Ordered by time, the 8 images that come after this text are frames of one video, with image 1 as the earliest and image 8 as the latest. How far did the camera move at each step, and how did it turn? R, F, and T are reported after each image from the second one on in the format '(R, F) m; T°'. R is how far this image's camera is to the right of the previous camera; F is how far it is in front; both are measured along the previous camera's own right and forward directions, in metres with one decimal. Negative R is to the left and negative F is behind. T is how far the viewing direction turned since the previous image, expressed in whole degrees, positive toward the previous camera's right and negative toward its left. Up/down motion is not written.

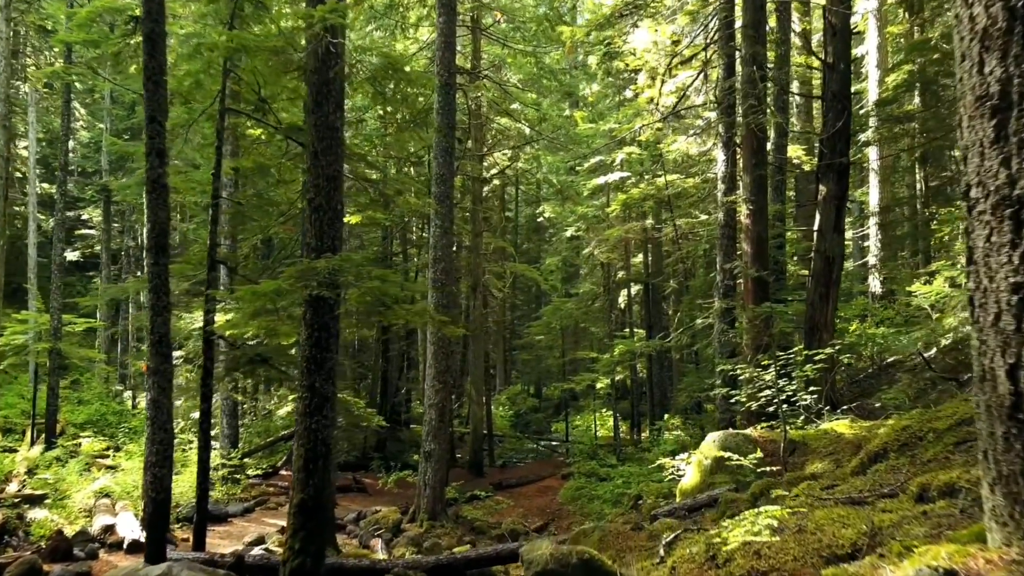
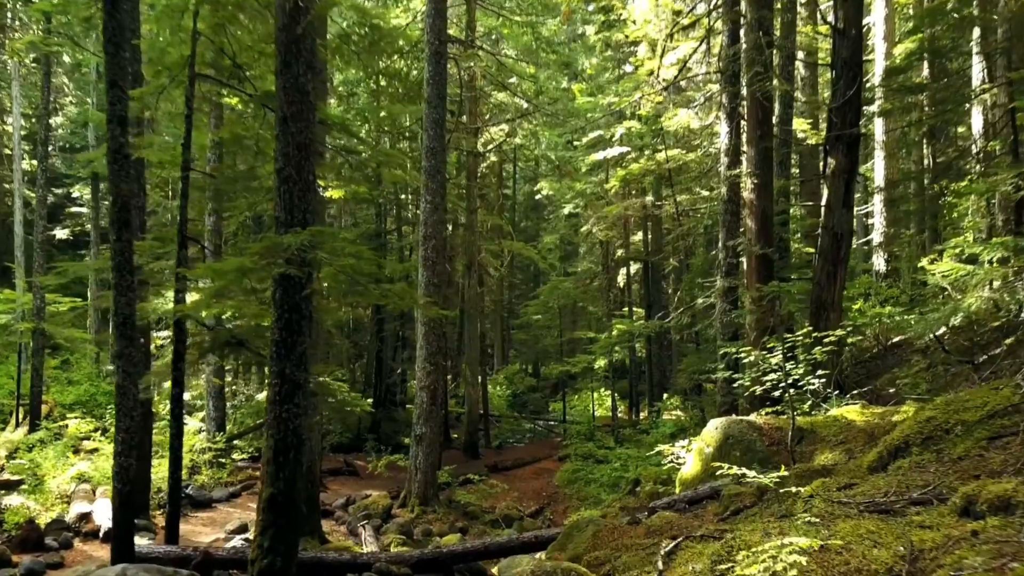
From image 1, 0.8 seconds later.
(+0.1, +0.5) m; 0°
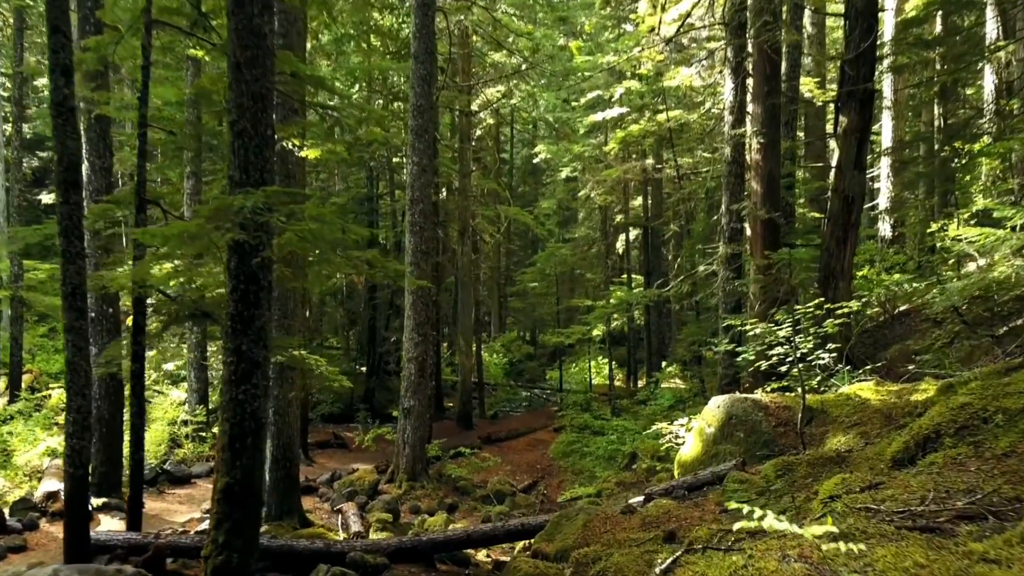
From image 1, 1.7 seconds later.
(+0.1, +0.6) m; 0°
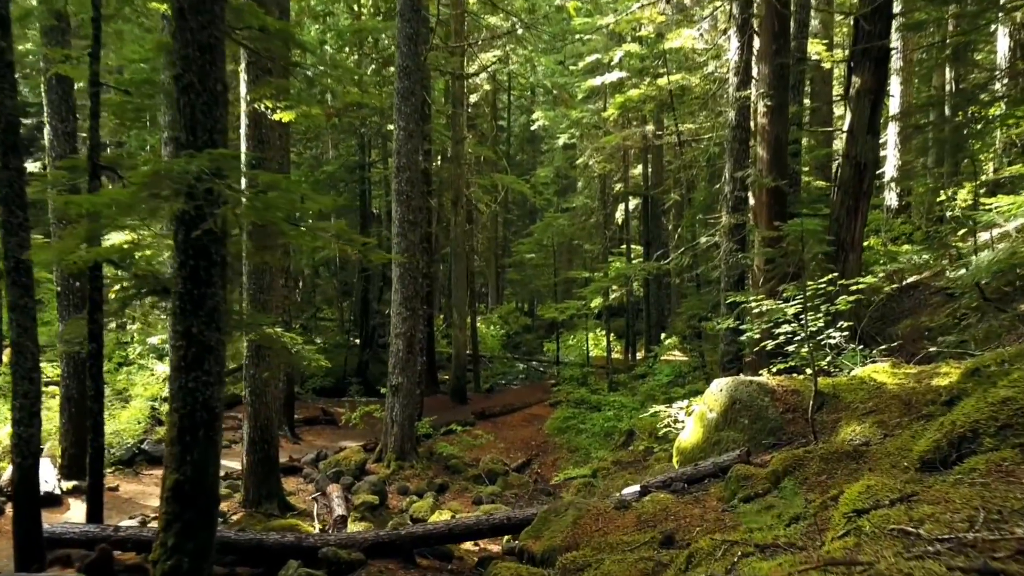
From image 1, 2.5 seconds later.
(+0.1, +0.5) m; 0°
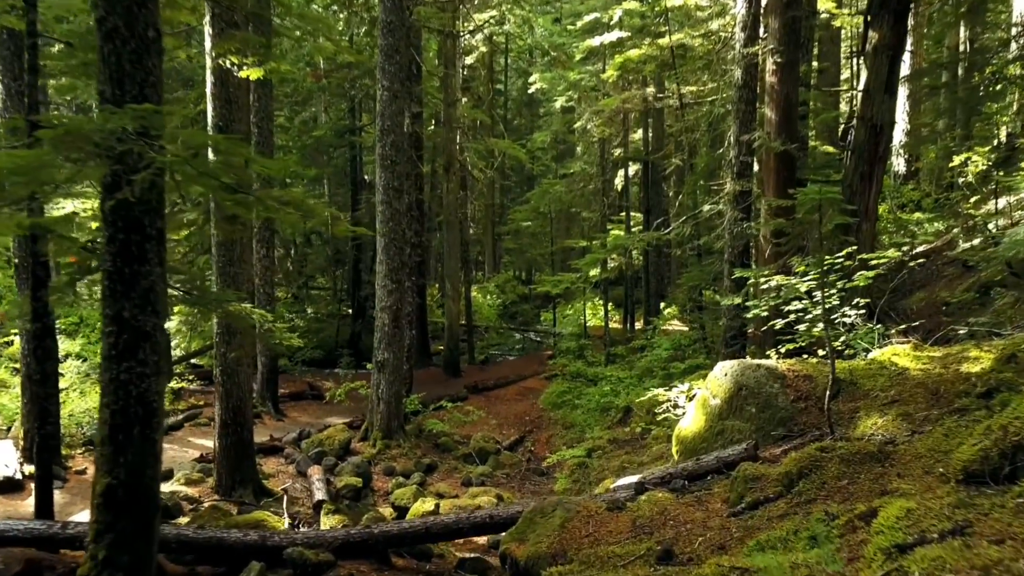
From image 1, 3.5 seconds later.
(+0.1, +0.6) m; 0°
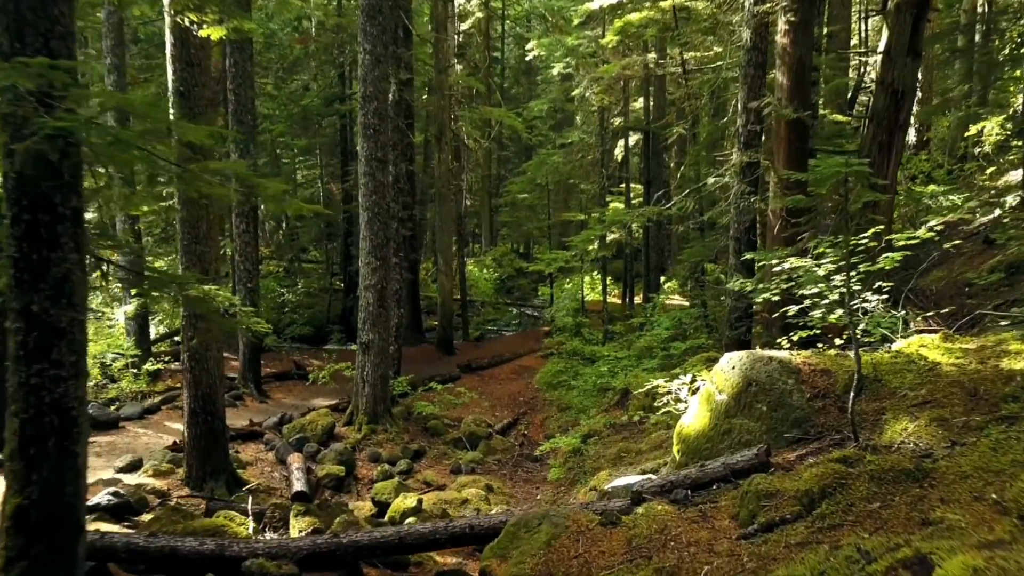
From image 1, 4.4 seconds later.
(+0.1, +0.6) m; 0°
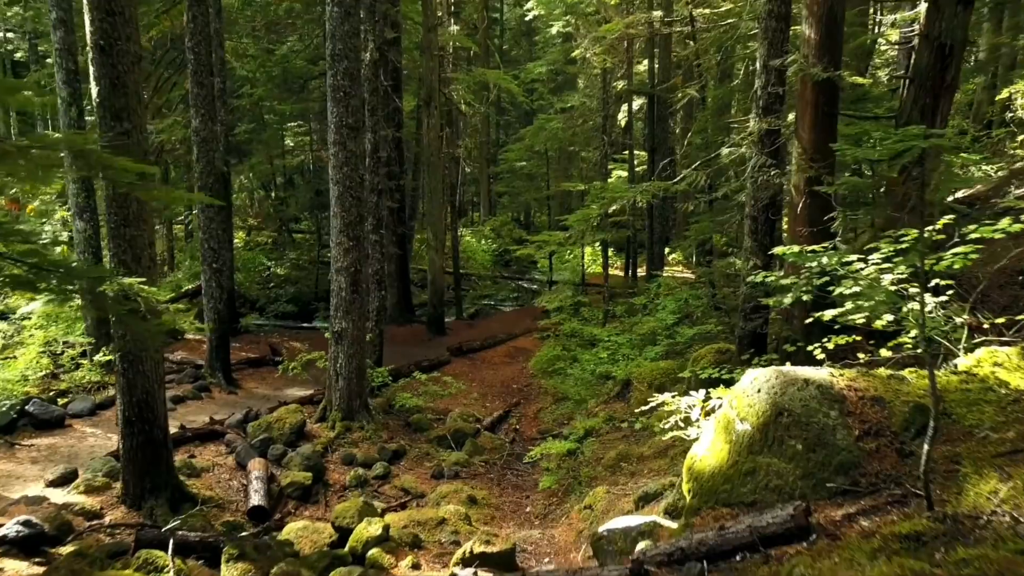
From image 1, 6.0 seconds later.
(+0.2, +1.0) m; 0°
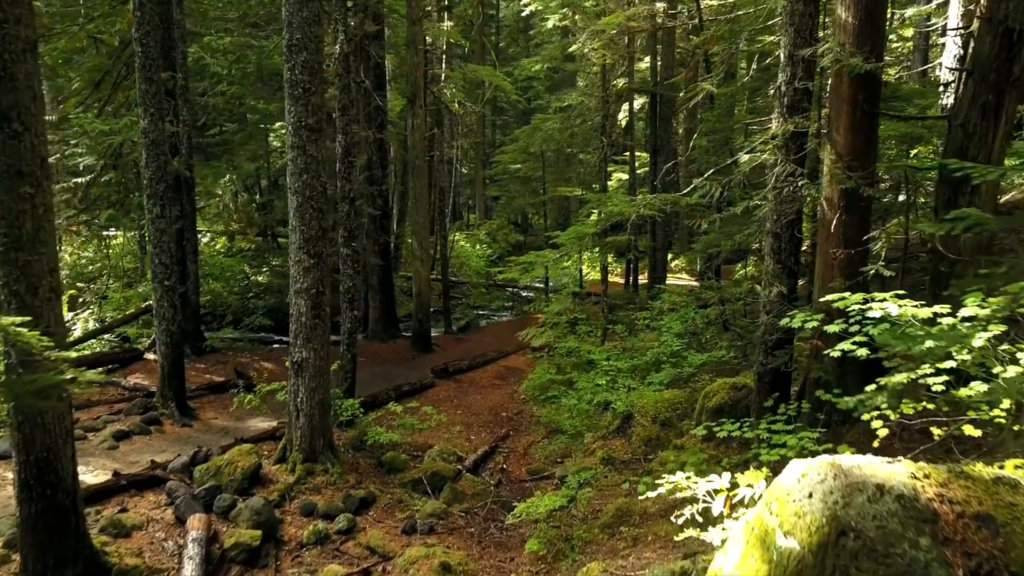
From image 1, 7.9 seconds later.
(+0.2, +1.1) m; 0°
